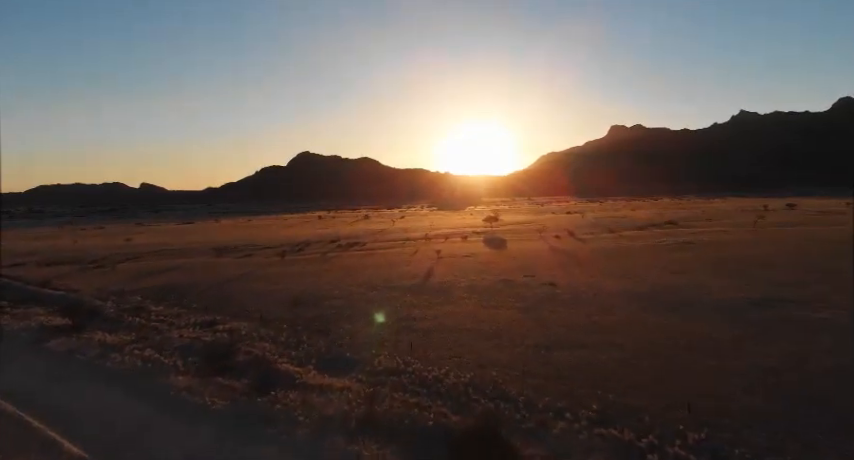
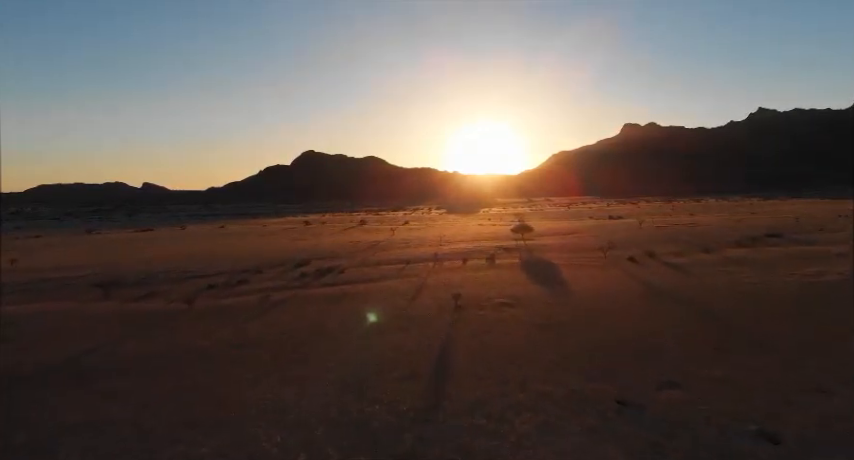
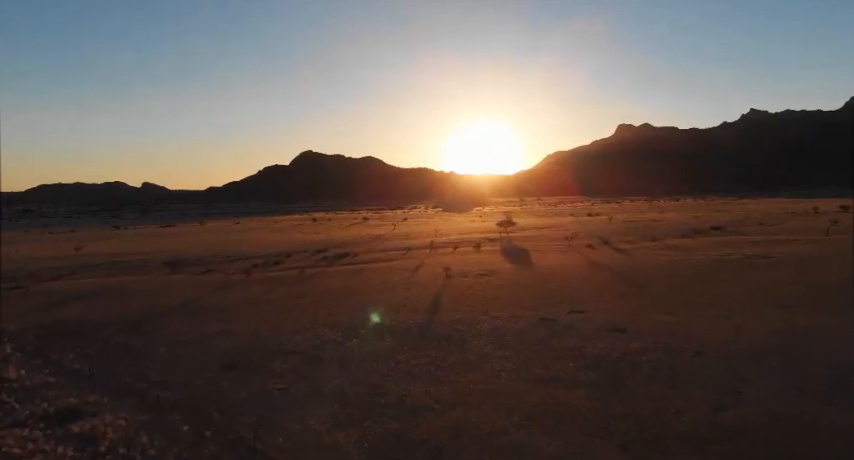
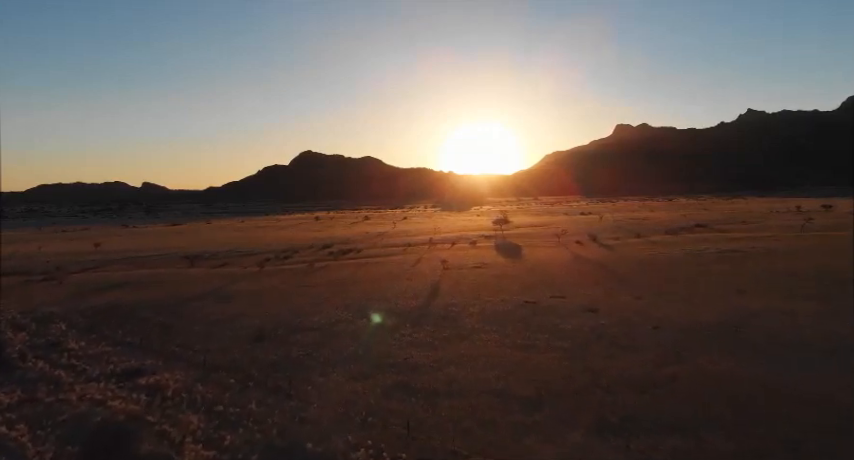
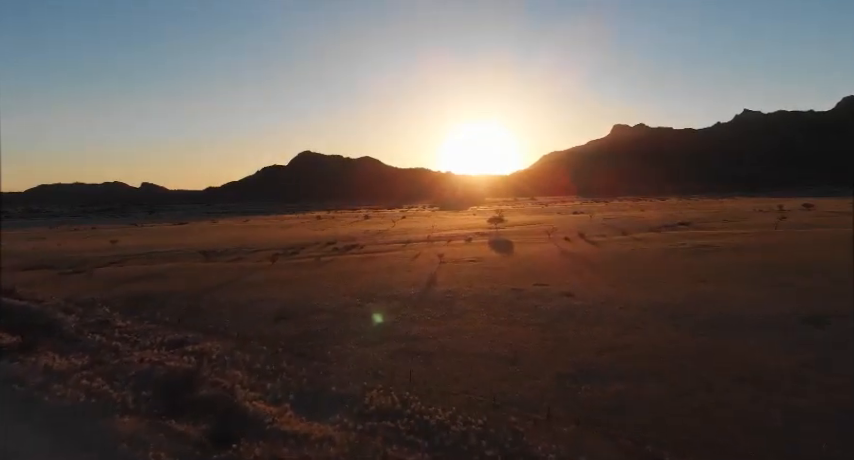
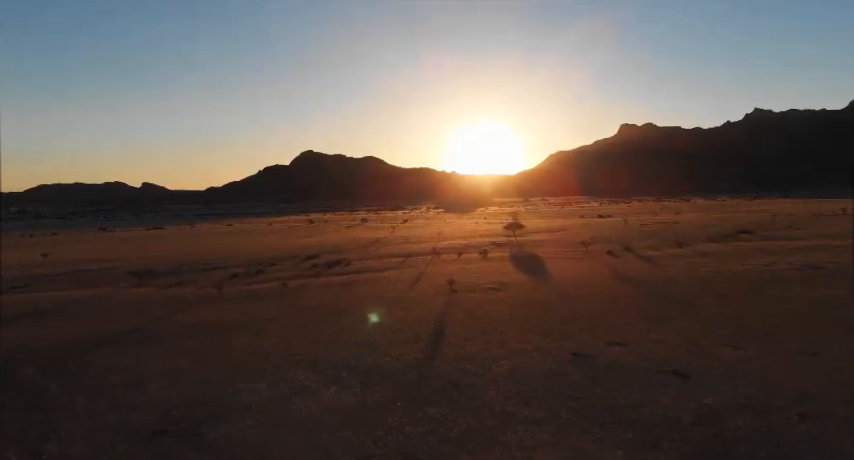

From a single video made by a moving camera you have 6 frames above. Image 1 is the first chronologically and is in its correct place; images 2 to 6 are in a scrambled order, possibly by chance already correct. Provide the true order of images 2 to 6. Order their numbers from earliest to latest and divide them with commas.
5, 4, 3, 6, 2
